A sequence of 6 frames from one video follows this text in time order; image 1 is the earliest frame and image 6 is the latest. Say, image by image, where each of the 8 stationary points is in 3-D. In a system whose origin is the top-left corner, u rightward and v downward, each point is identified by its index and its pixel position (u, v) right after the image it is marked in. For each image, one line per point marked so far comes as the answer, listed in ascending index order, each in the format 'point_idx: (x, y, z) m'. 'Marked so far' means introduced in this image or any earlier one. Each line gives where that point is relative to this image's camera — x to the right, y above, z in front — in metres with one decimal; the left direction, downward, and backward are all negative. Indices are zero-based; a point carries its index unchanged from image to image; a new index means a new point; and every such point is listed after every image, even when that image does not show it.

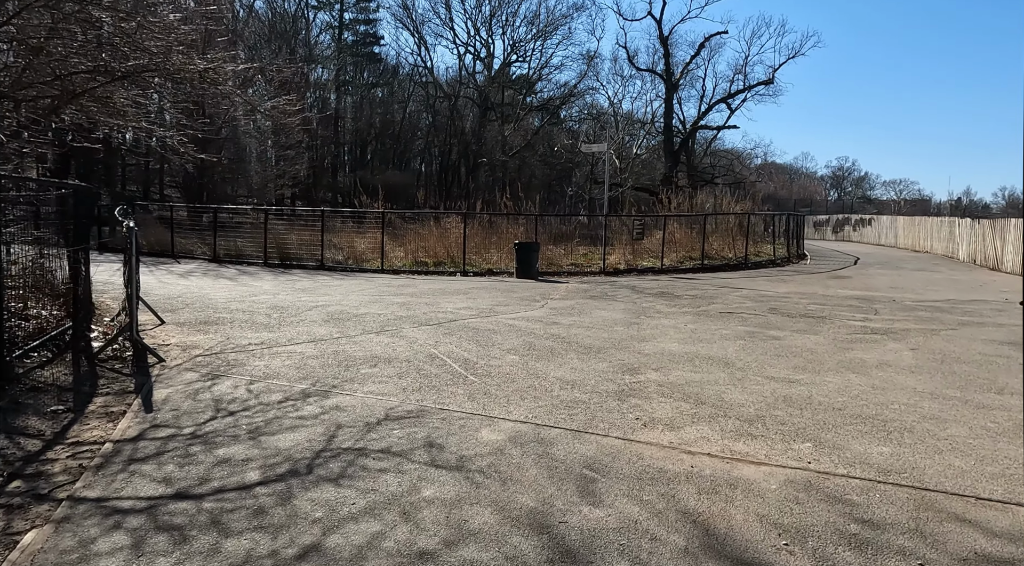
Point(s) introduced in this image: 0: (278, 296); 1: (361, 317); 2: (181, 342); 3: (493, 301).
0: (-3.8, -0.2, +12.1) m
1: (-1.9, -0.4, +9.5) m
2: (-3.4, -0.6, +7.8) m
3: (-0.3, -0.3, +11.4) m
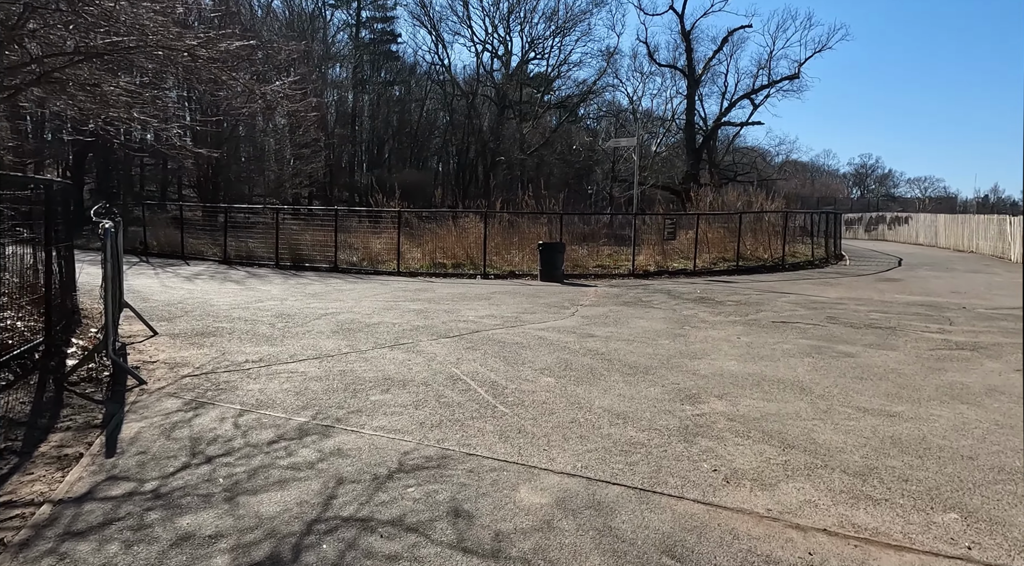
0: (-3.4, -0.3, +11.2) m
1: (-1.6, -0.5, +8.5) m
2: (-3.1, -0.7, +6.9) m
3: (+0.1, -0.4, +10.4) m
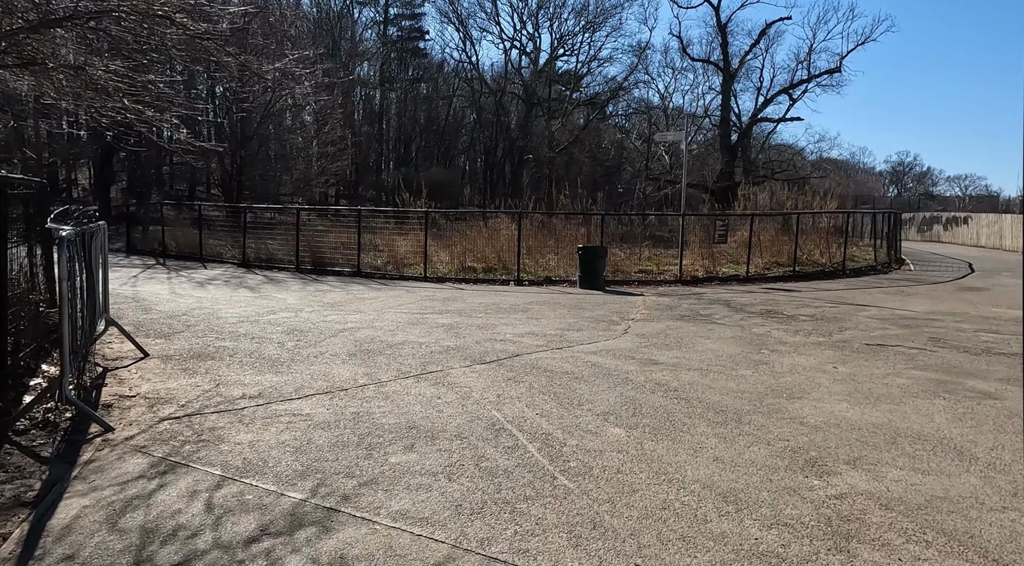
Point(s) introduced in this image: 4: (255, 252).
0: (-2.8, -0.4, +10.0) m
1: (-1.1, -0.7, +7.3) m
2: (-2.8, -0.8, +5.7) m
3: (+0.6, -0.5, +9.2) m
4: (-6.4, +0.7, +18.6) m
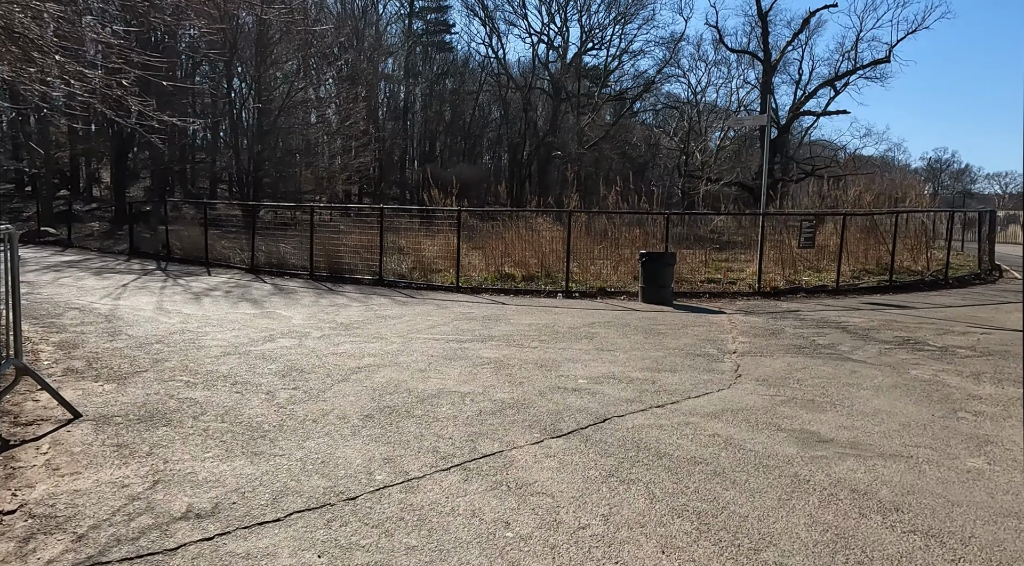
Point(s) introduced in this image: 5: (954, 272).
0: (-2.2, -0.6, +7.9) m
1: (-0.5, -0.9, +5.2) m
2: (-2.2, -1.0, +3.6) m
3: (+1.2, -0.7, +7.0) m
4: (-5.5, +0.6, +16.5) m
5: (+9.0, +0.2, +15.3) m
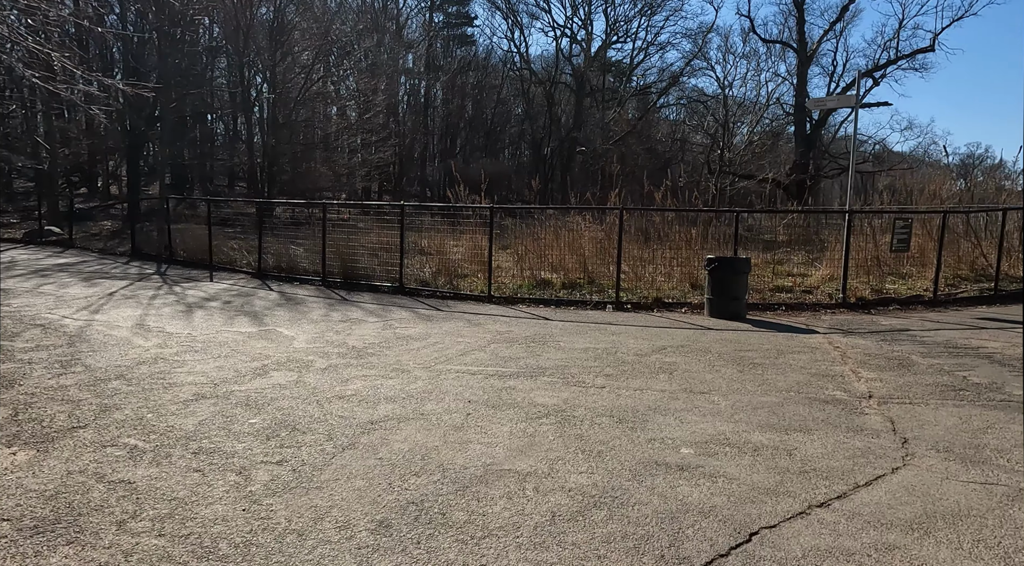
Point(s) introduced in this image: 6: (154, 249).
0: (-1.7, -0.8, +6.2) m
1: (-0.1, -1.0, +3.4) m
2: (-1.9, -1.2, +1.9) m
3: (+1.7, -0.9, +5.1) m
4: (-4.8, +0.5, +14.9) m
5: (+9.6, +0.1, +13.3) m
6: (-8.9, +0.8, +18.6) m
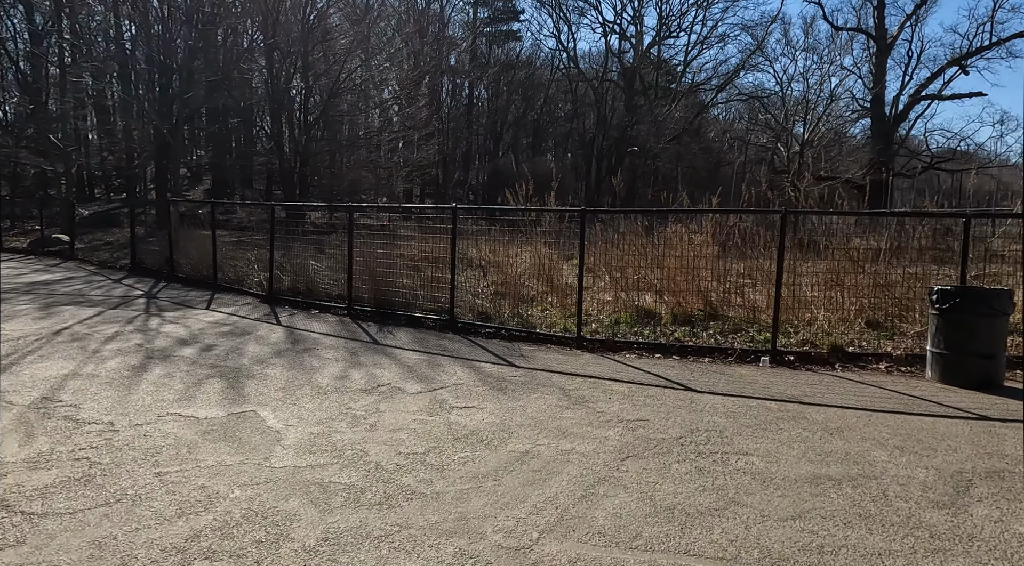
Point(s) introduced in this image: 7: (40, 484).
0: (-0.9, -1.1, +2.7) m
1: (+0.5, -1.4, -0.1) m
2: (-1.3, -1.5, -1.5) m
3: (+2.4, -1.2, +1.5) m
4: (-3.5, +0.1, +11.6) m
5: (+10.8, -0.3, +9.2) m
6: (-7.4, +0.4, +15.5) m
7: (-2.5, -1.0, +3.9) m
